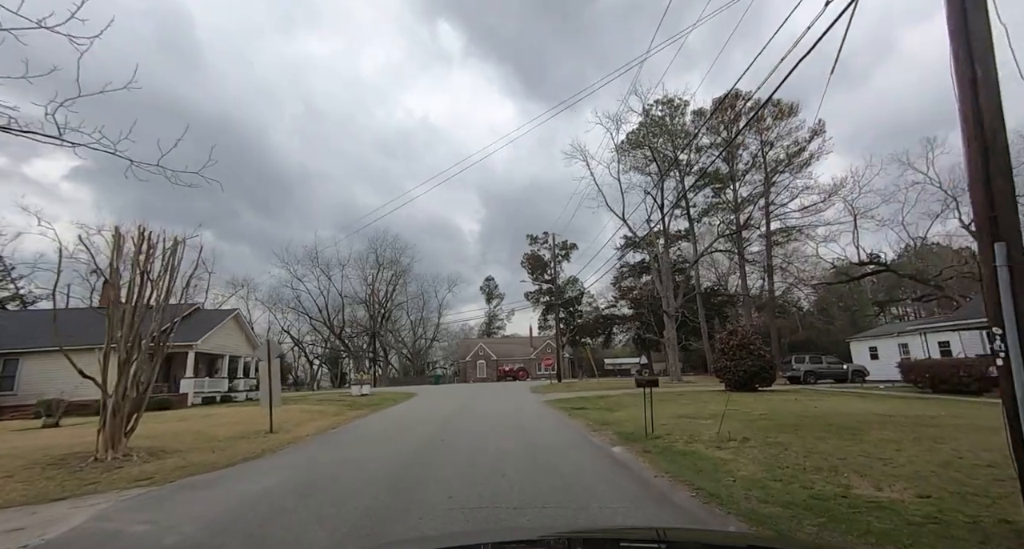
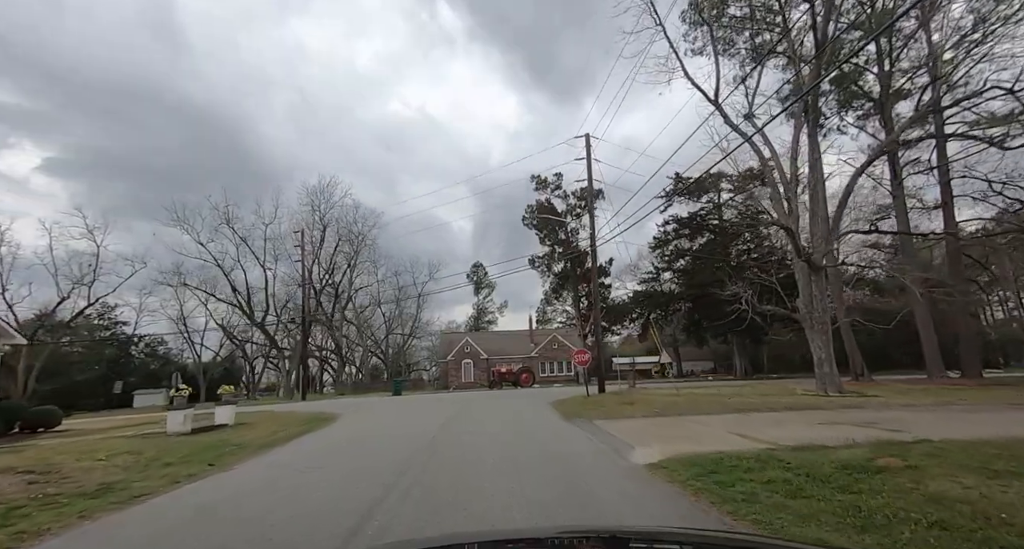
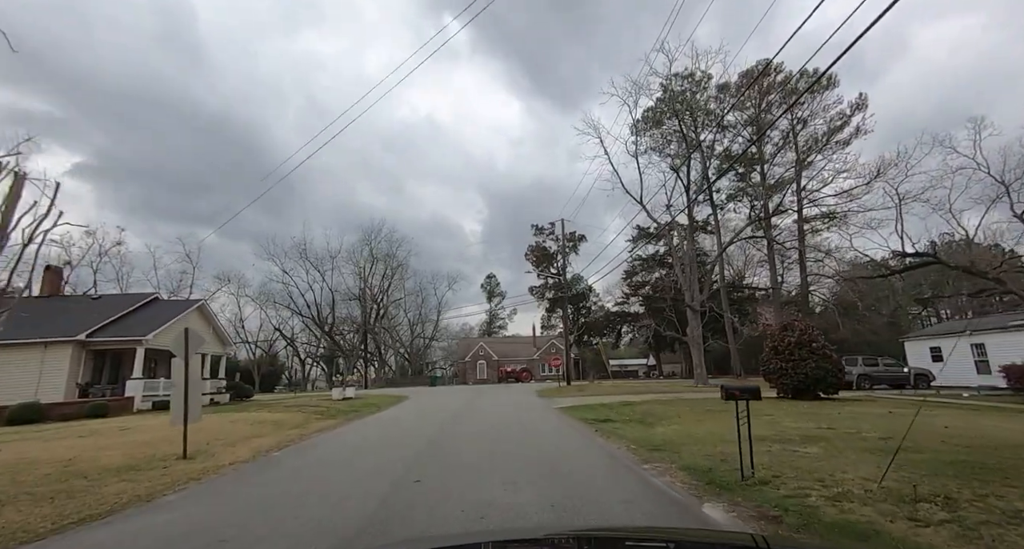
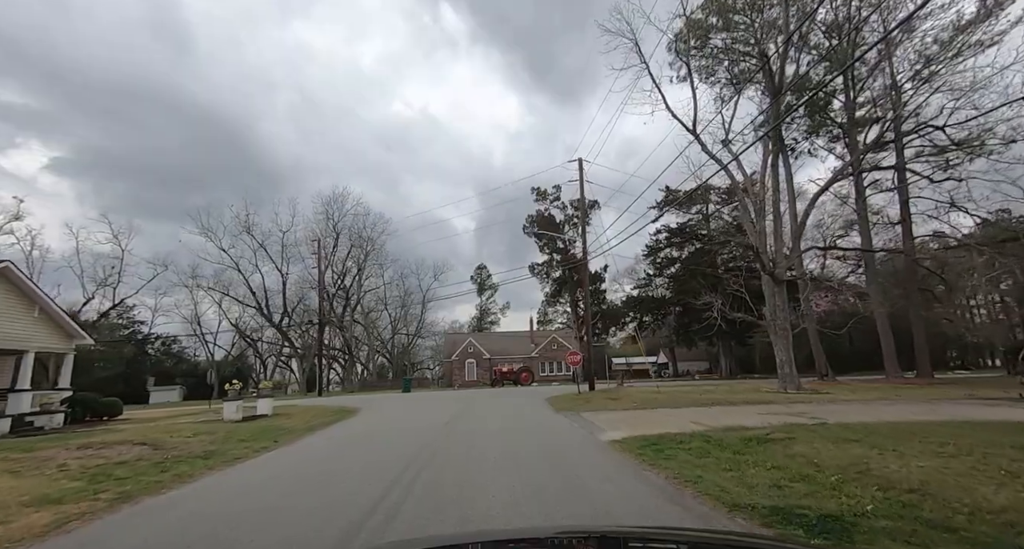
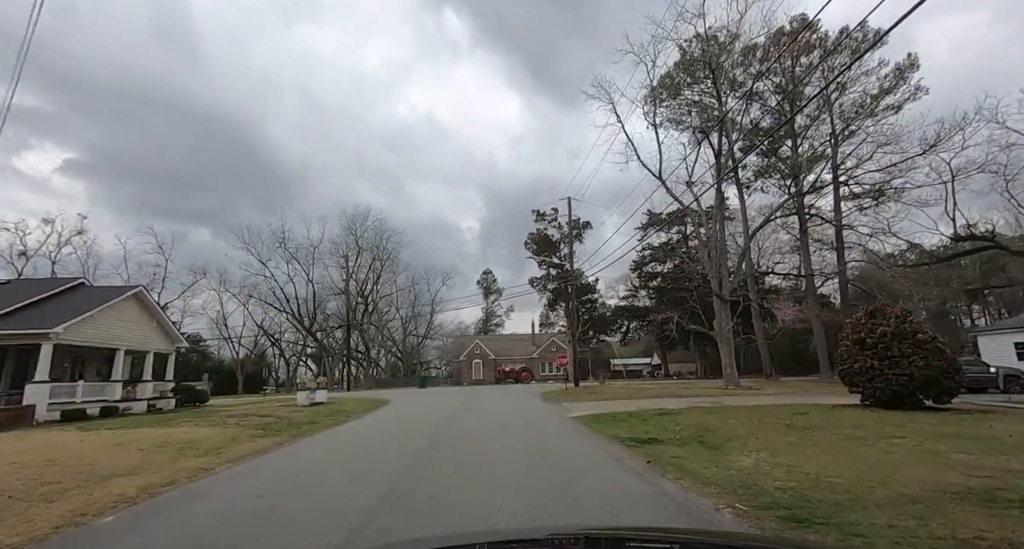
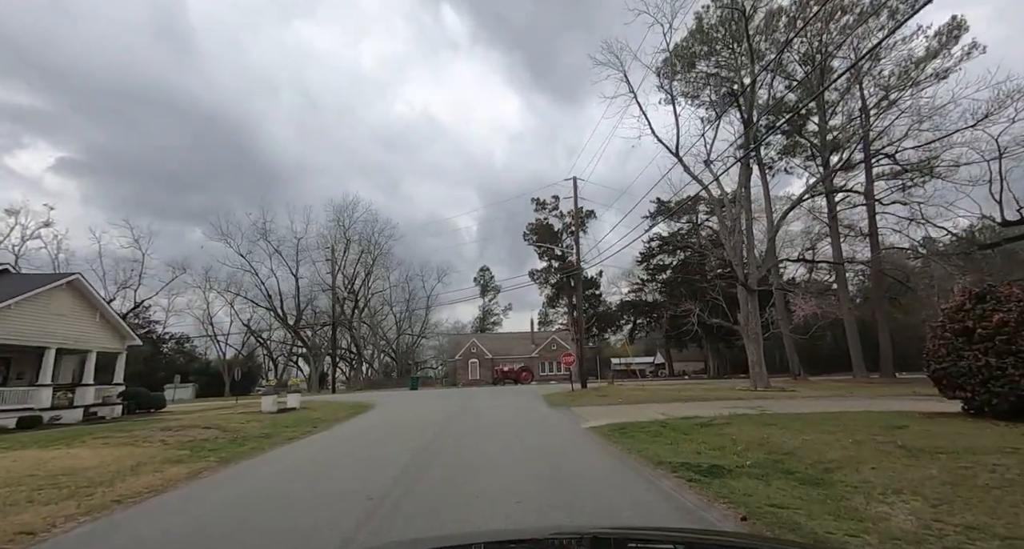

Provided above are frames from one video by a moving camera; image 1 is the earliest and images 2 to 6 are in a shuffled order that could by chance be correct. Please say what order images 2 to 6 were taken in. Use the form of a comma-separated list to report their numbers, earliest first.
3, 5, 6, 4, 2
